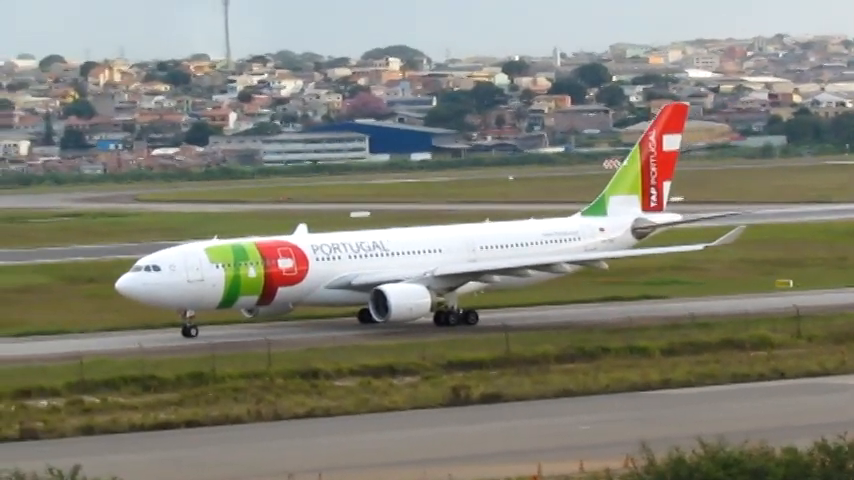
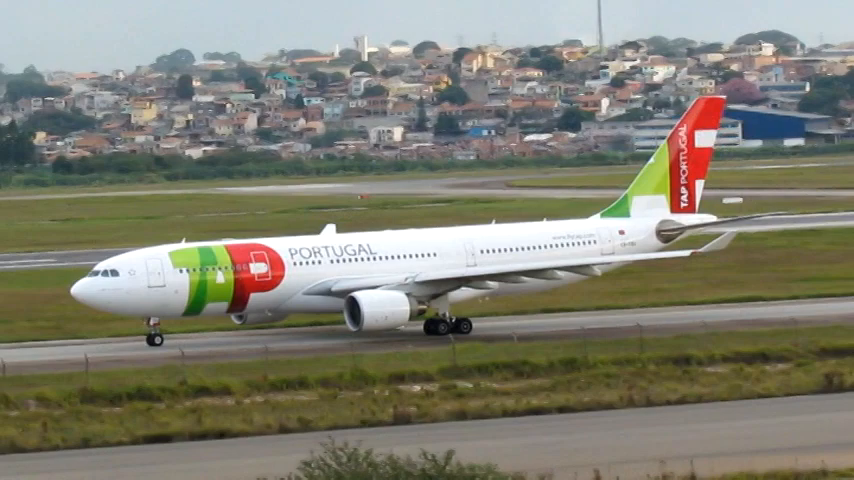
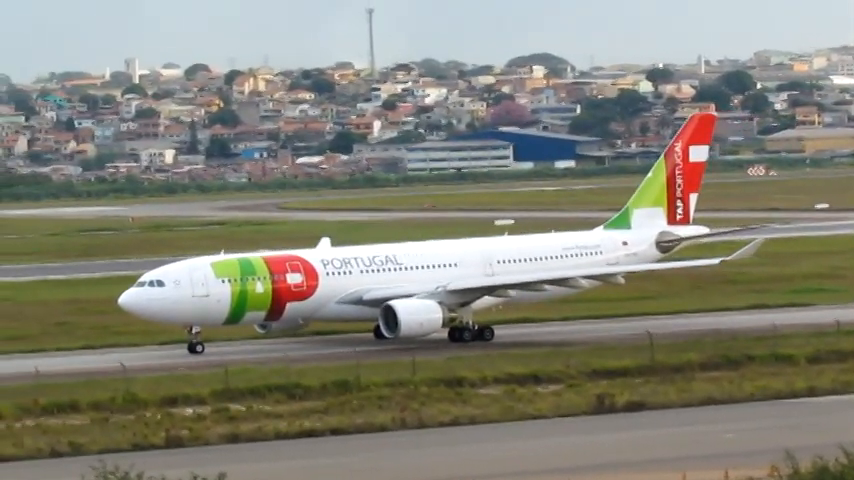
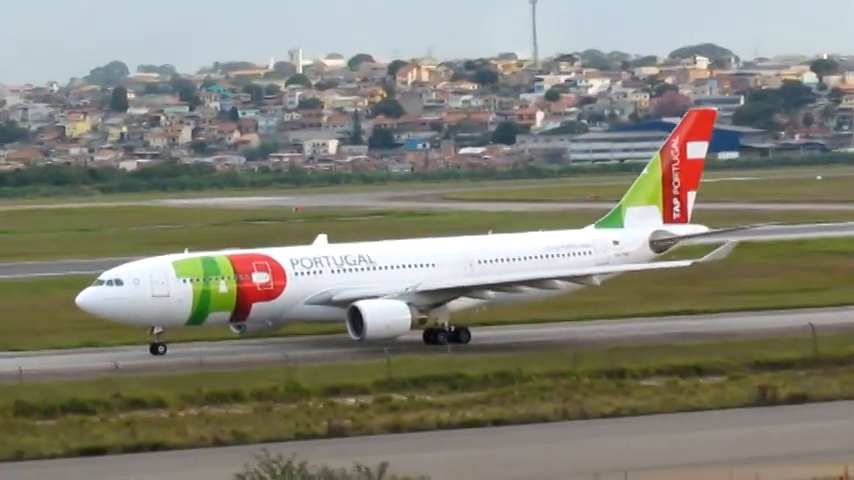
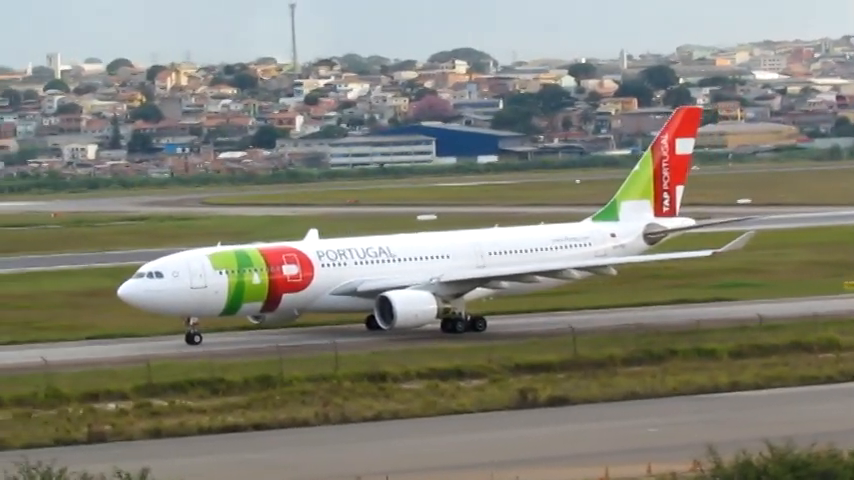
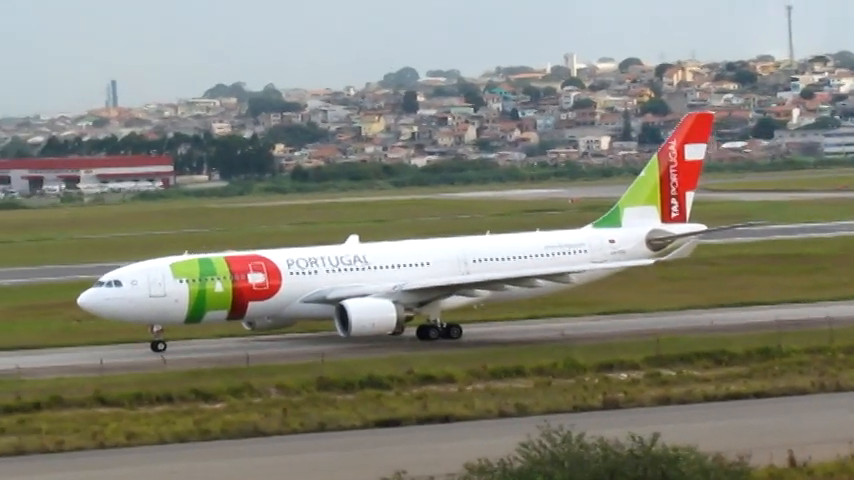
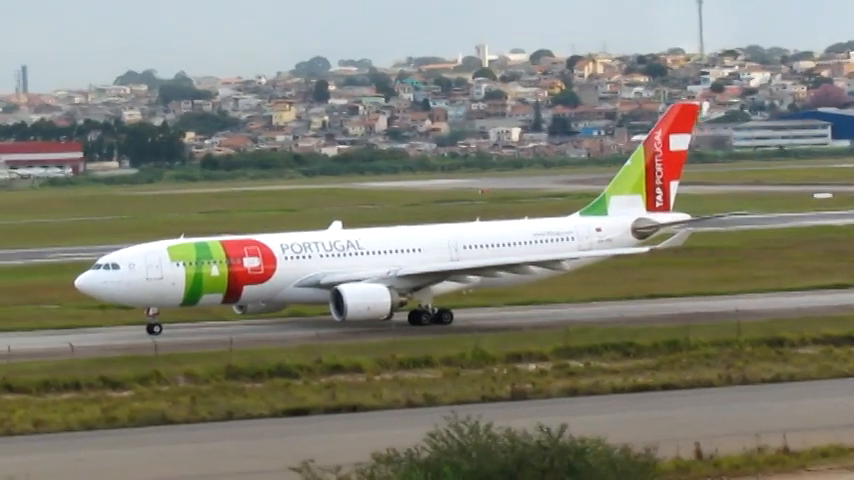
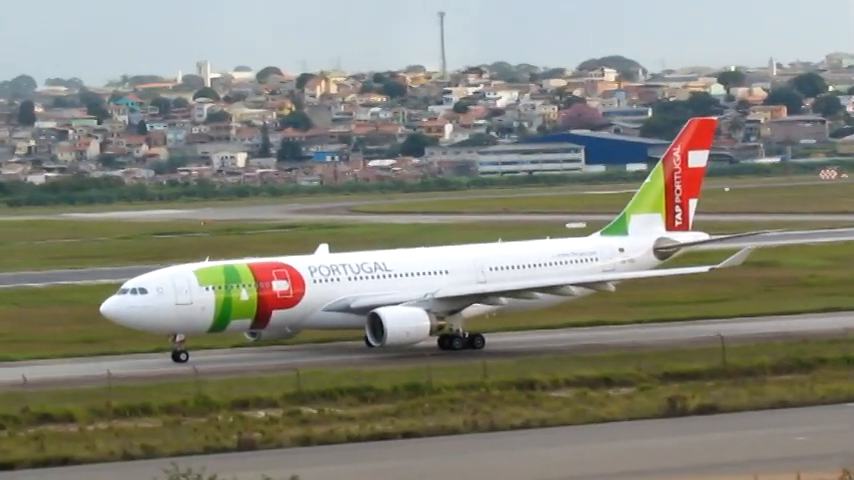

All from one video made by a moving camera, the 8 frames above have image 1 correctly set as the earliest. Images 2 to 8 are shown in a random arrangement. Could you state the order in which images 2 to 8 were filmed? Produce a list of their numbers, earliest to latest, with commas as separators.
5, 3, 8, 4, 2, 7, 6
